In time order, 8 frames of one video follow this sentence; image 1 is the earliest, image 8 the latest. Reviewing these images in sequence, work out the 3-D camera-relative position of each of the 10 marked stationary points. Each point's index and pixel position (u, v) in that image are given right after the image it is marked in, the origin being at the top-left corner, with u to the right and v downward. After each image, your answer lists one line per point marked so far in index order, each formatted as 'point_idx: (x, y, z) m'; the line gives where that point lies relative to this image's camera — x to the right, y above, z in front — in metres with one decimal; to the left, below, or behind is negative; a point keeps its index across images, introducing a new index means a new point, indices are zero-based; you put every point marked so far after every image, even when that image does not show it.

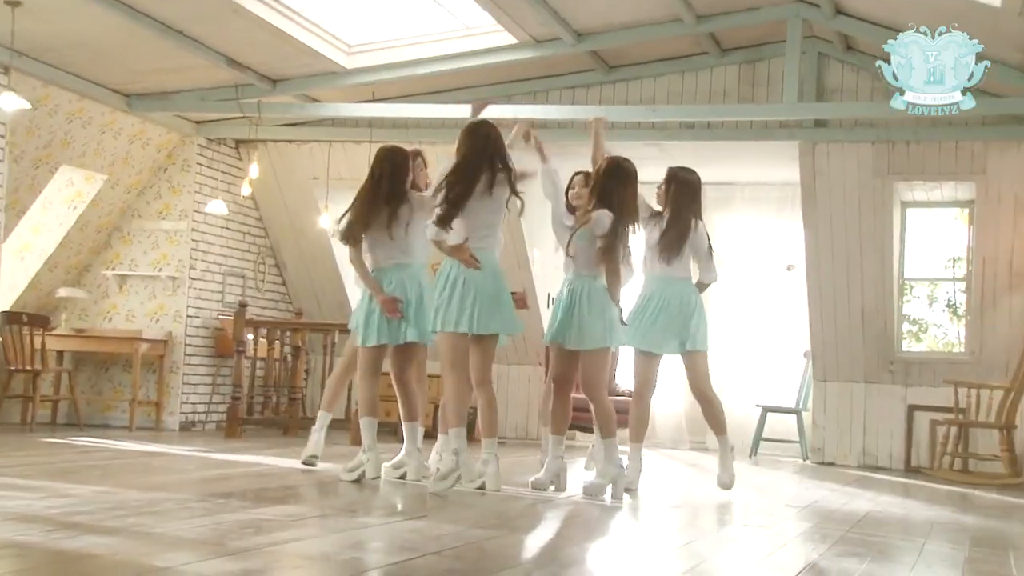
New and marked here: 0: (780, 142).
0: (+2.1, +1.2, +7.4) m
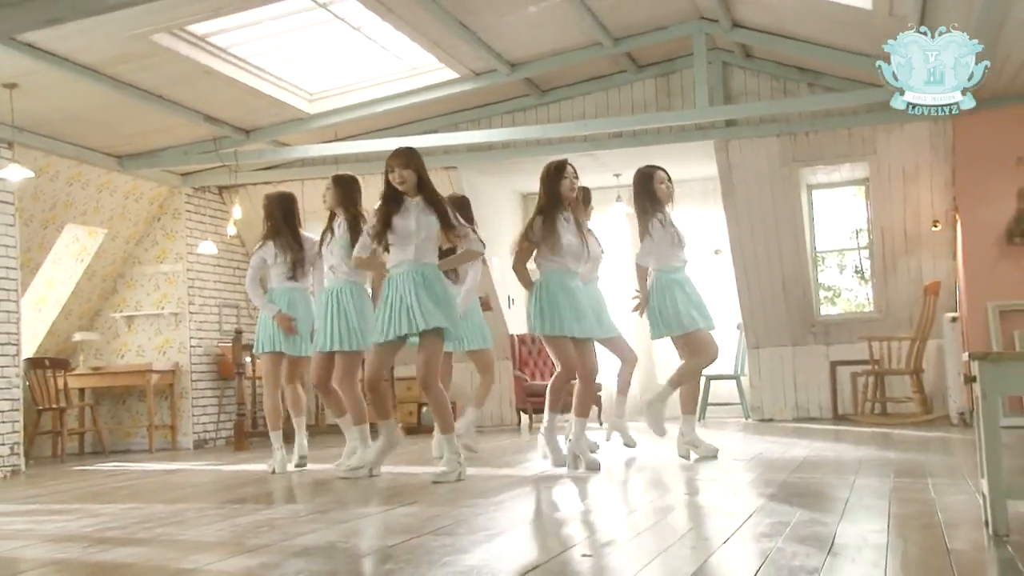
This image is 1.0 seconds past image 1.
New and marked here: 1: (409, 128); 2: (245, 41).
0: (+1.7, +1.3, +8.5) m
1: (-1.0, +1.6, +9.1) m
2: (-2.1, +1.9, +7.1) m
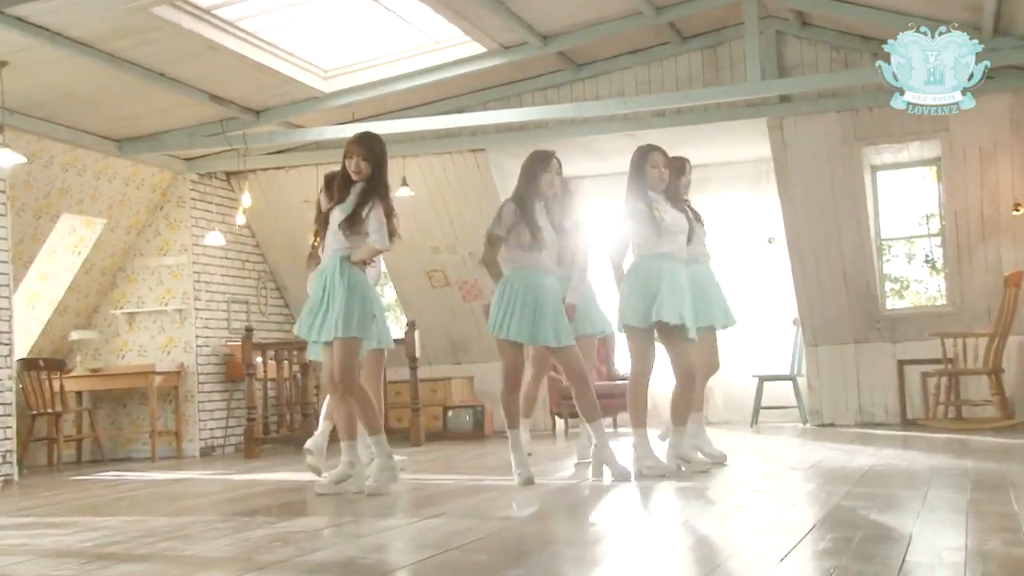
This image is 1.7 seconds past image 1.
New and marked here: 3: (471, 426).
0: (+1.9, +1.4, +7.7) m
1: (-0.7, +1.6, +8.4) m
2: (-1.8, +1.9, +6.4) m
3: (-0.4, -1.2, +8.3) m
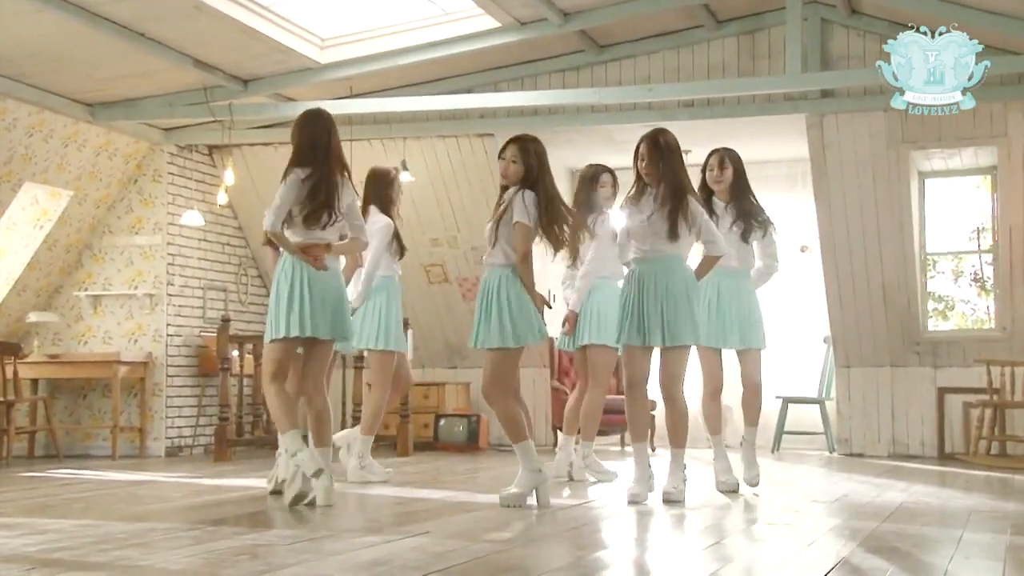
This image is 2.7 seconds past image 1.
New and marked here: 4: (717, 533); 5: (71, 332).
0: (+2.0, +1.3, +7.0) m
1: (-0.6, +1.7, +7.7) m
2: (-1.7, +2.0, +5.7) m
3: (-0.4, -1.2, +7.7) m
4: (+0.9, -1.1, +3.8) m
5: (-3.5, -0.3, +7.4) m
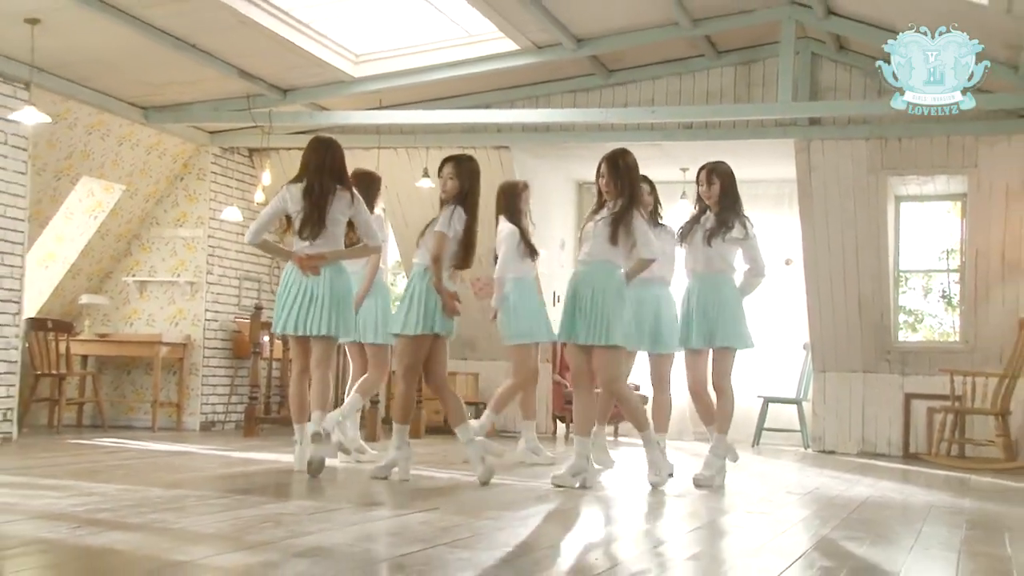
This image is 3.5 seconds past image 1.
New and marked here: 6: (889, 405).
0: (+2.2, +1.2, +7.6) m
1: (-0.5, +1.7, +8.4) m
2: (-1.6, +2.1, +6.4) m
3: (-0.4, -1.2, +8.3) m
4: (+0.9, -1.2, +4.5) m
5: (-3.4, -0.2, +8.0) m
6: (+3.2, -1.0, +8.0) m
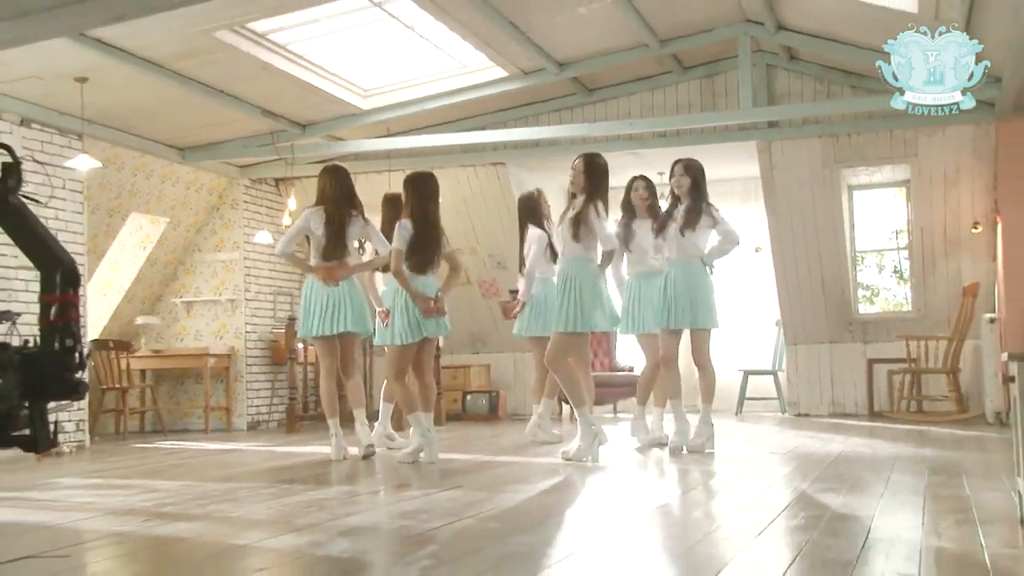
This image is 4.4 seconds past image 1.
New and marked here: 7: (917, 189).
0: (+2.1, +1.3, +8.6) m
1: (-0.5, +1.7, +9.4) m
2: (-1.7, +2.0, +7.4) m
3: (-0.3, -1.2, +9.3) m
4: (+1.0, -1.1, +5.5) m
5: (-3.4, -0.4, +9.0) m
6: (+3.3, -0.8, +9.0) m
7: (+3.6, +0.9, +8.4) m
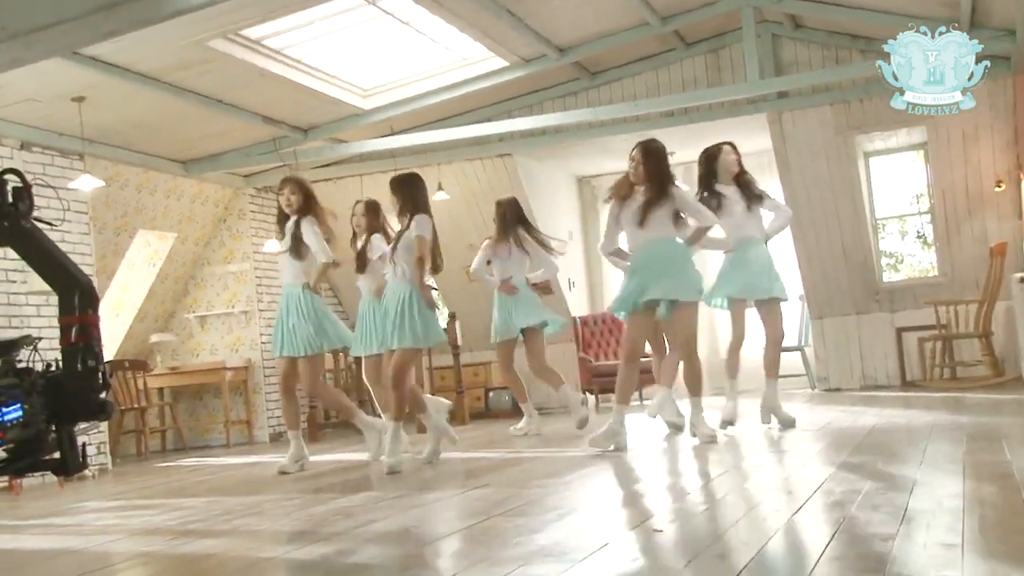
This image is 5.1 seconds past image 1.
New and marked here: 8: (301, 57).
0: (+2.2, +1.6, +8.5) m
1: (-0.5, +1.7, +9.2) m
2: (-1.7, +1.9, +7.3) m
3: (0.0, -1.2, +9.2) m
4: (+1.1, -1.0, +5.3) m
5: (-3.2, -0.6, +8.9) m
6: (+3.5, -0.5, +8.8) m
7: (+3.7, +1.2, +8.2) m
8: (-1.7, +1.9, +7.6) m
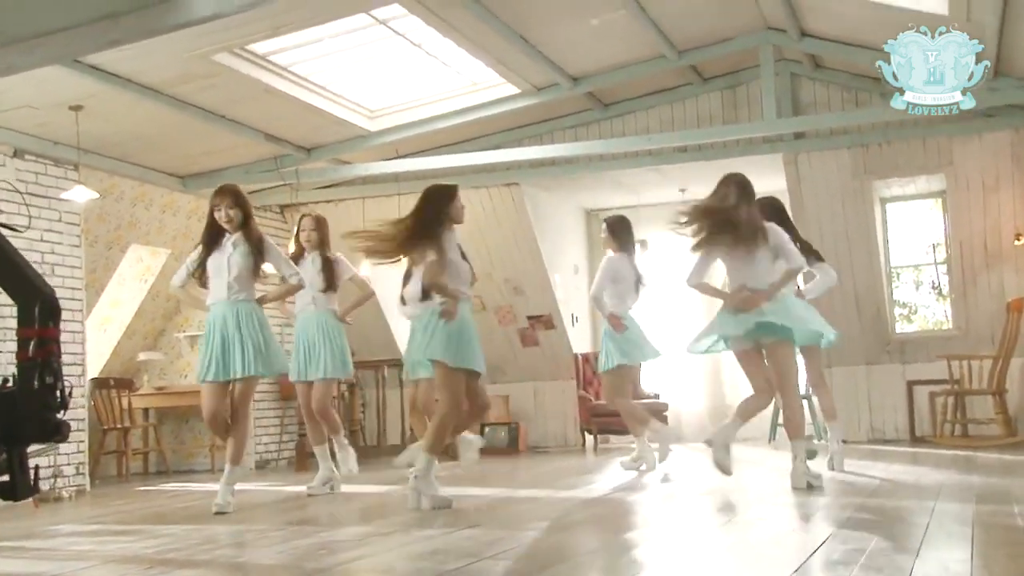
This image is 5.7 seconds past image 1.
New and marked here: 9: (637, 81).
0: (+2.2, +1.2, +8.2) m
1: (-0.4, +1.4, +9.0) m
2: (-1.6, +1.7, +7.1) m
3: (-0.1, -1.5, +8.9) m
4: (+1.1, -1.2, +5.0) m
5: (-3.2, -0.7, +8.7) m
6: (+3.5, -1.0, +8.5) m
7: (+3.8, +0.7, +7.9) m
8: (-1.6, +1.7, +7.4) m
9: (+1.1, +1.8, +8.3) m
